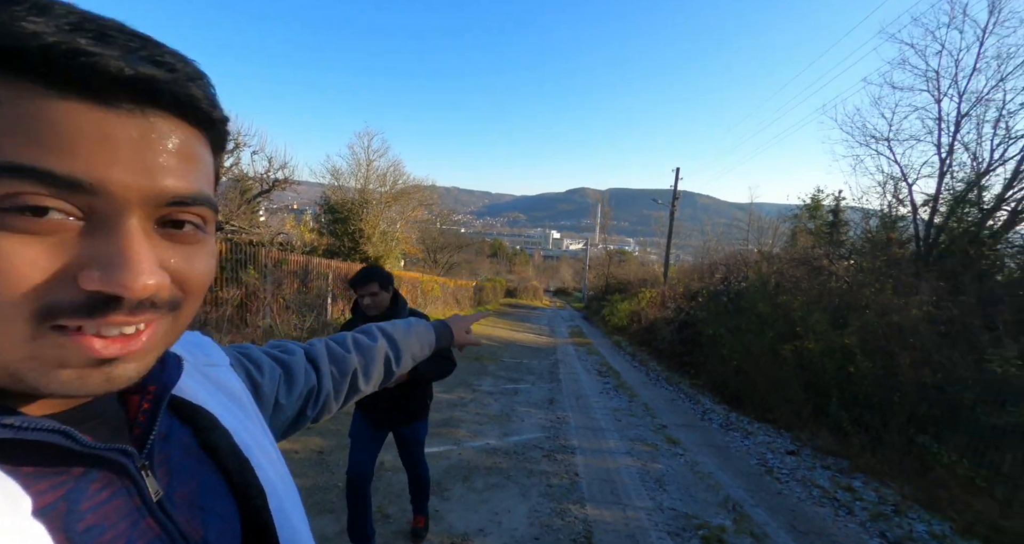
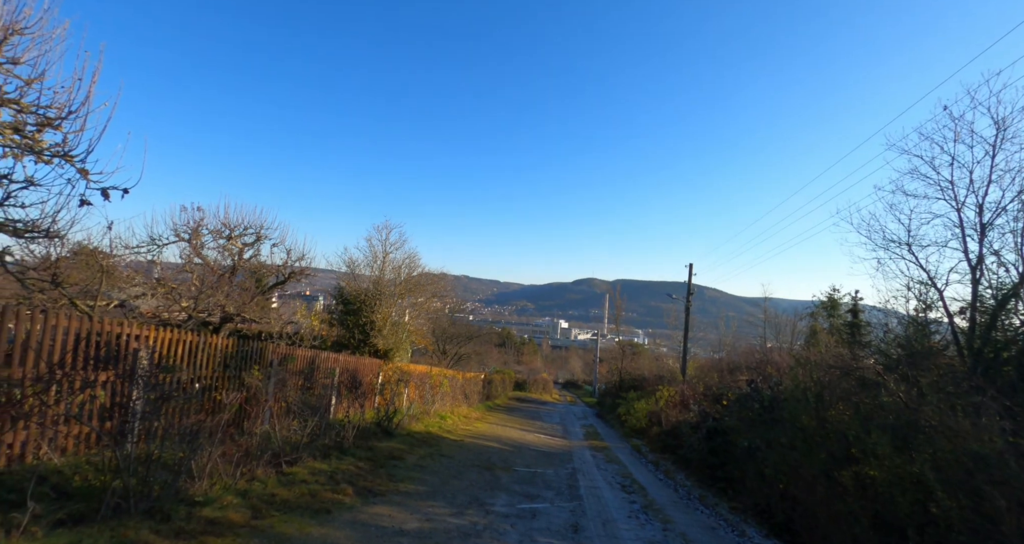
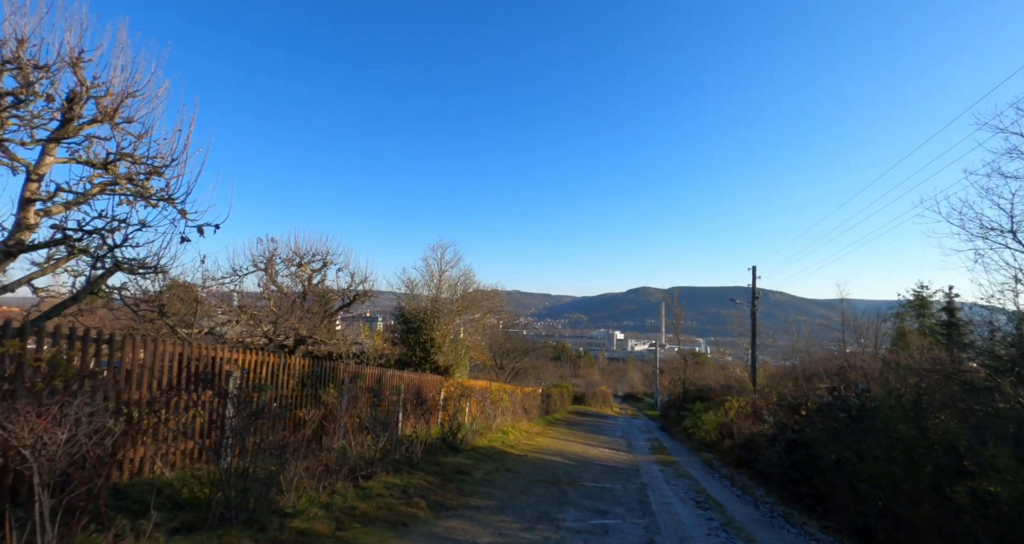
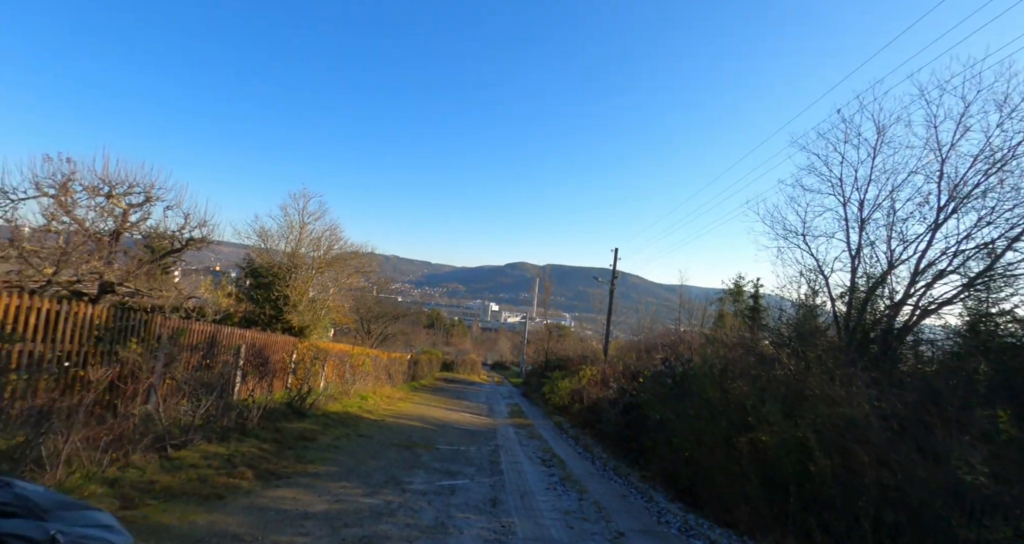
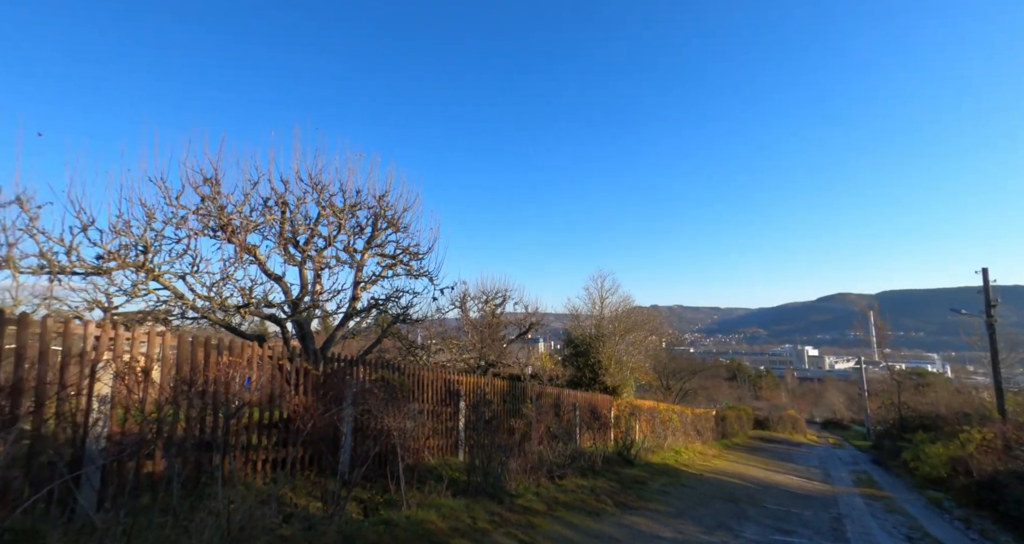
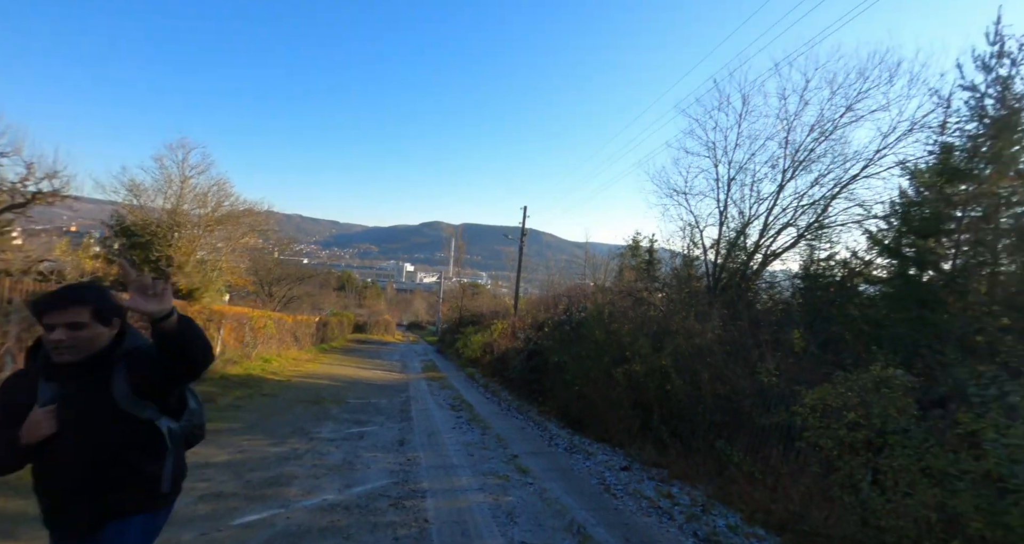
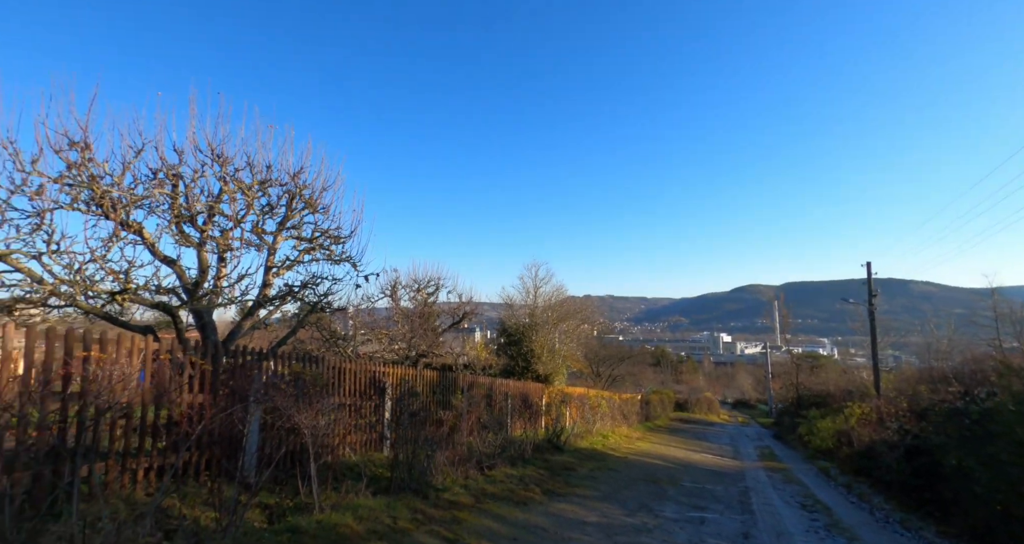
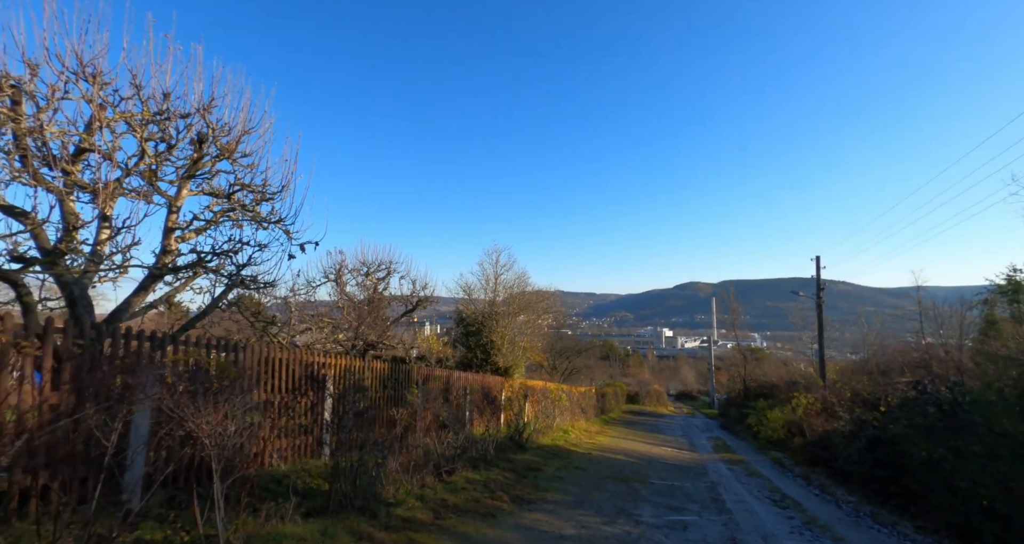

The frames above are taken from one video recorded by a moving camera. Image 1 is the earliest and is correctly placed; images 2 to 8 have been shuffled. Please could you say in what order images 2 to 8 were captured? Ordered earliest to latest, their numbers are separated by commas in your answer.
6, 4, 2, 3, 8, 7, 5
